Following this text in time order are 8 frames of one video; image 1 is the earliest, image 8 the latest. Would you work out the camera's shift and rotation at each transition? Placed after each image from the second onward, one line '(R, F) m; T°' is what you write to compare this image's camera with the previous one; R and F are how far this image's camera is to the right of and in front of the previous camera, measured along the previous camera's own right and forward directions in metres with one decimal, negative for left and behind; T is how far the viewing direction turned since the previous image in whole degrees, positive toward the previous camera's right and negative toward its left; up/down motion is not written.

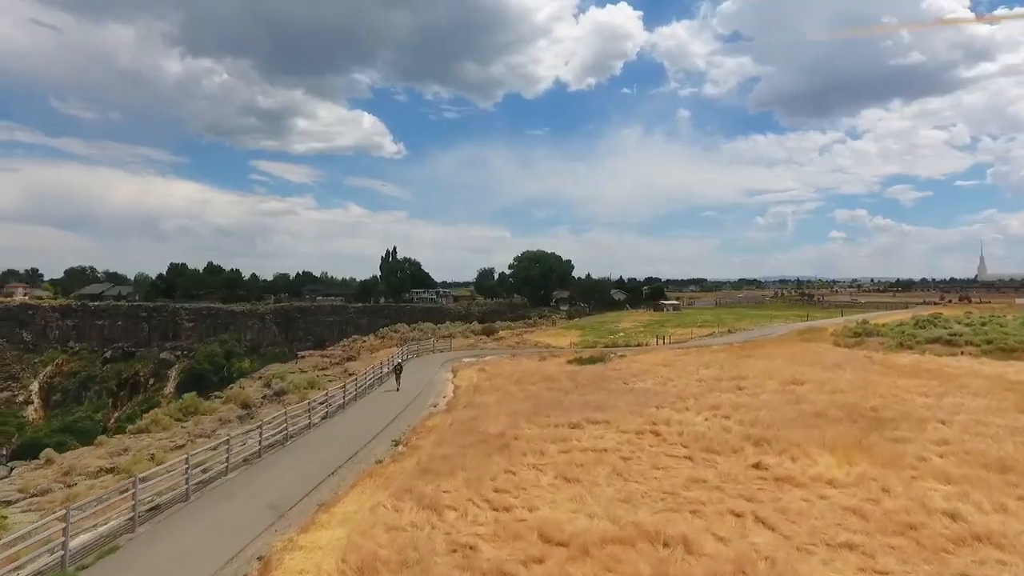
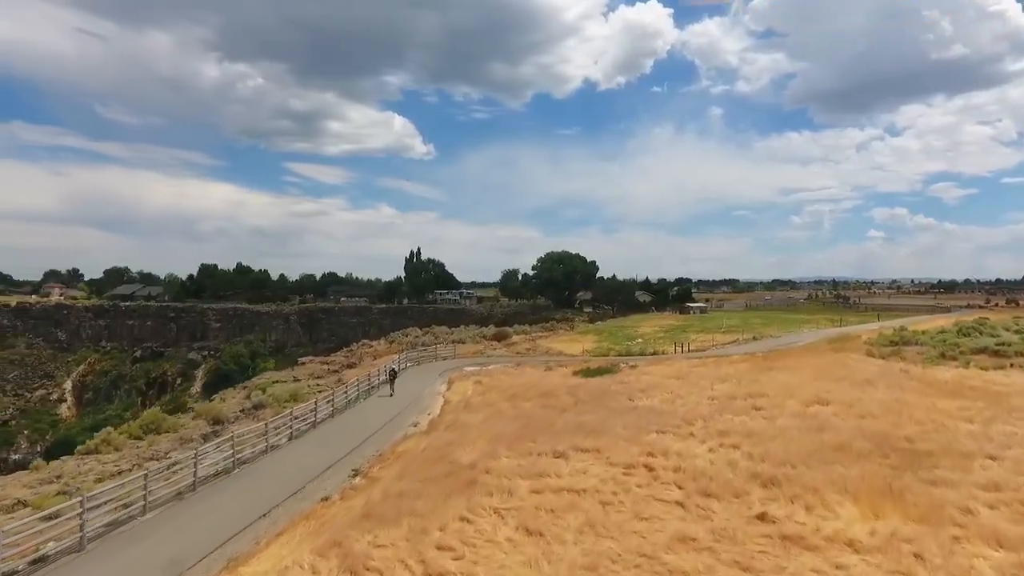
(+1.3, +2.0) m; -3°
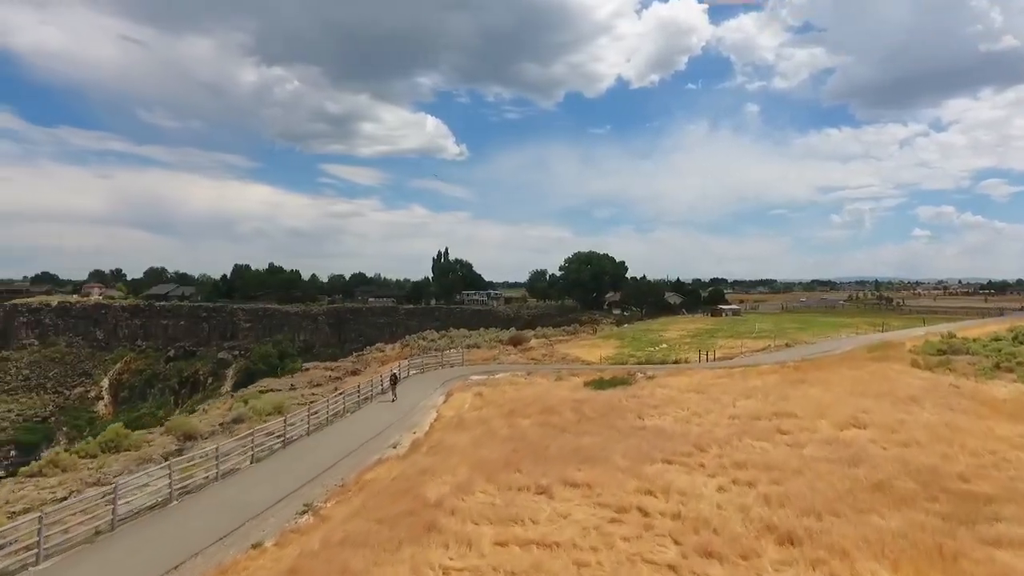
(+1.2, +2.1) m; -3°
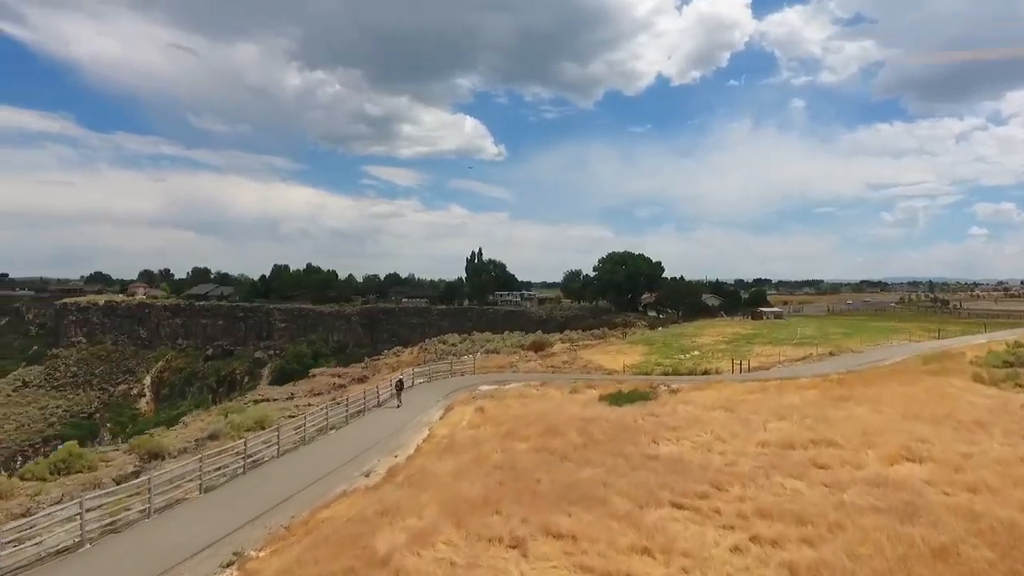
(+1.3, +2.3) m; -4°
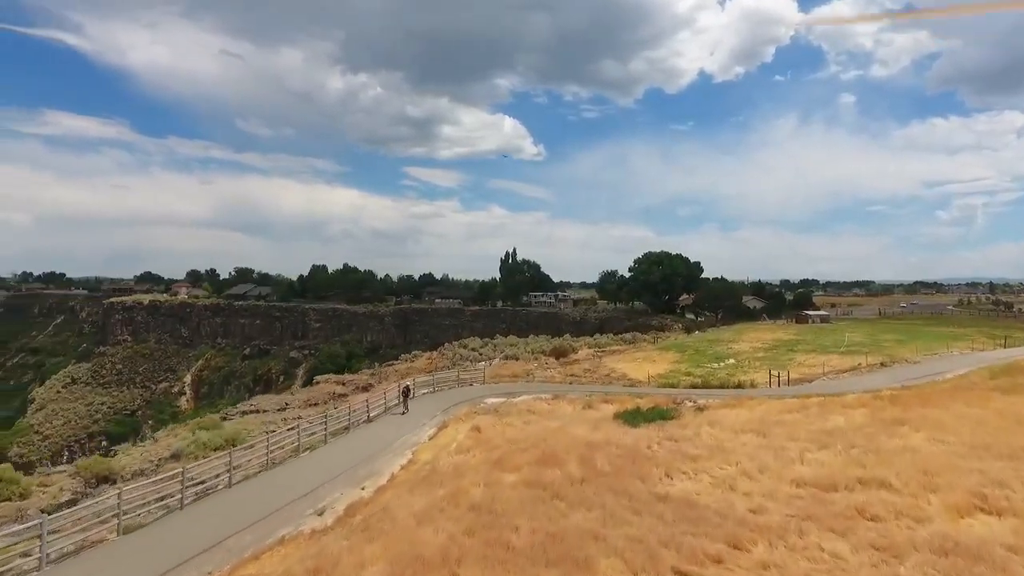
(+1.3, +2.6) m; -4°
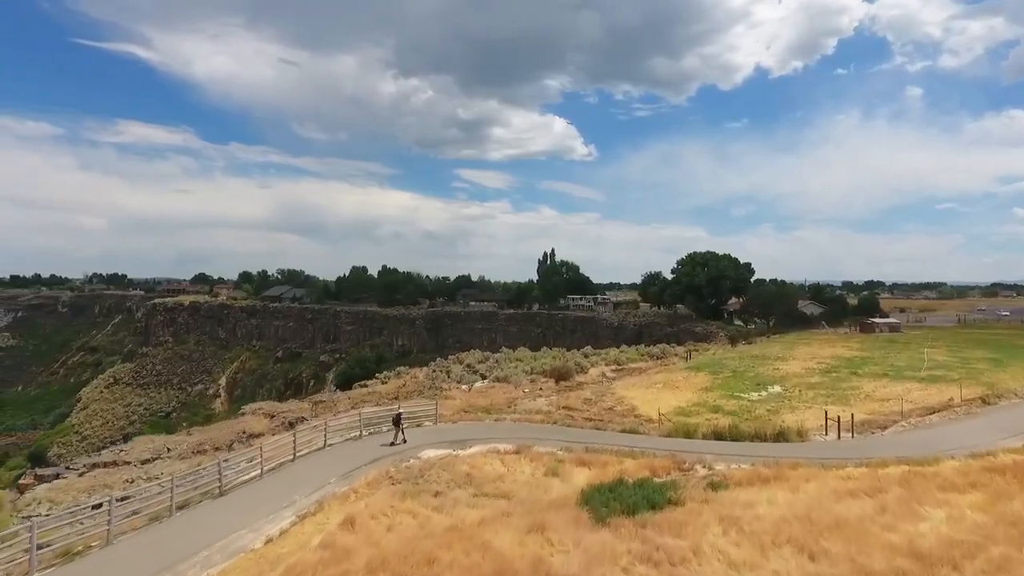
(+3.5, +7.6) m; -5°
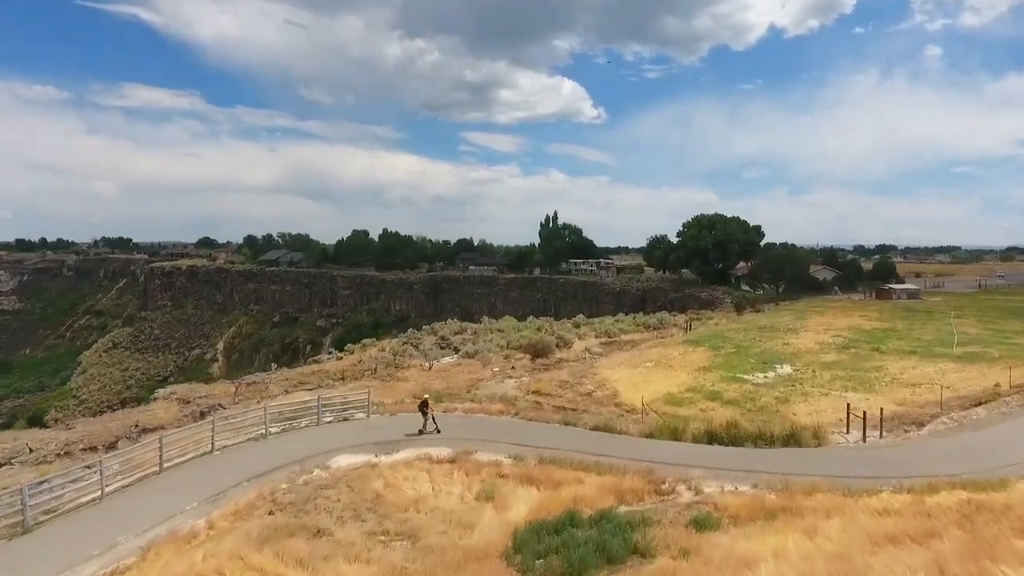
(+1.9, +4.6) m; -1°
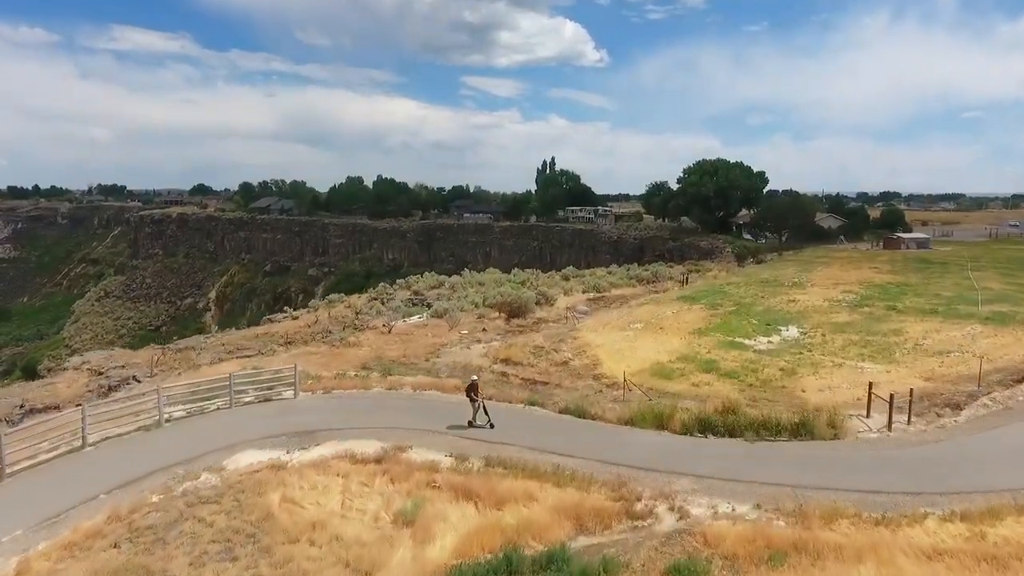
(+1.2, +3.4) m; 0°
